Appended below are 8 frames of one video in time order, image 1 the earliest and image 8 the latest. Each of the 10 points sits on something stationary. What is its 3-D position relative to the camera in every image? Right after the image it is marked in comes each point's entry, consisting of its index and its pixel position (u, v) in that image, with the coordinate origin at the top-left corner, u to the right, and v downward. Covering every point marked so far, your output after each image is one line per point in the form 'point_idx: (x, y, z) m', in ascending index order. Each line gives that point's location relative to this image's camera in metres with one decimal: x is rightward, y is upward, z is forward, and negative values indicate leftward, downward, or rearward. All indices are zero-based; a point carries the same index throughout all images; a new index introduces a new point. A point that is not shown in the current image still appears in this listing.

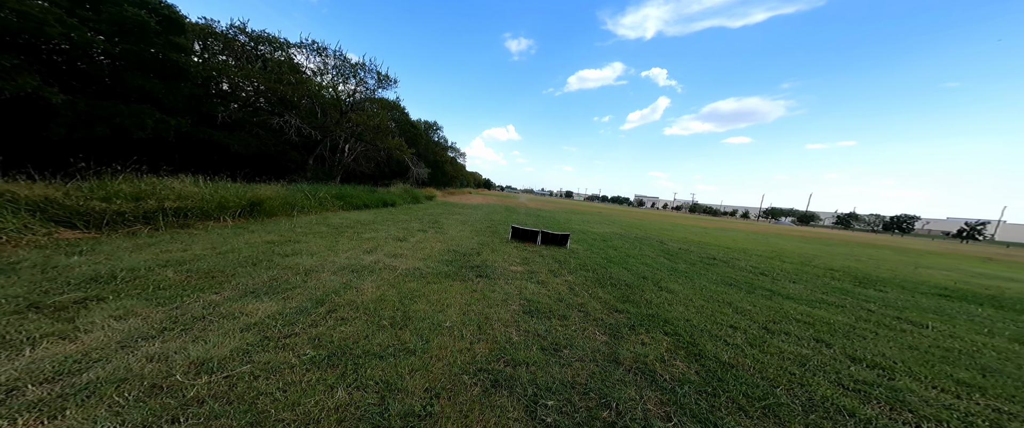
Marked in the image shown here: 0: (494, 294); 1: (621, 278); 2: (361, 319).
0: (-0.3, -1.2, +4.5) m
1: (+2.1, -1.2, +5.9) m
2: (-1.7, -1.1, +3.3) m
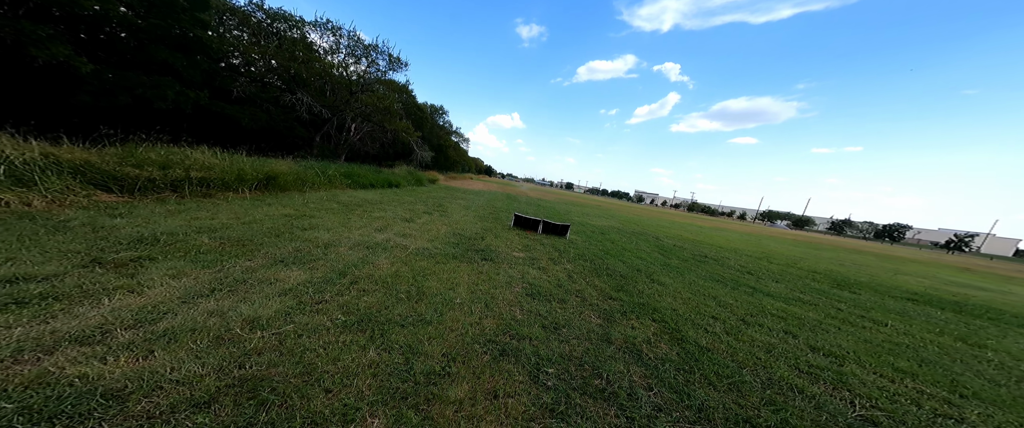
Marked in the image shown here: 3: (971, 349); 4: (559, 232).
0: (-0.2, -1.0, +4.9) m
1: (+2.2, -1.1, +6.3) m
2: (-1.6, -0.9, +3.6) m
3: (+6.0, -1.8, +4.0) m
4: (+1.3, -0.5, +8.7) m
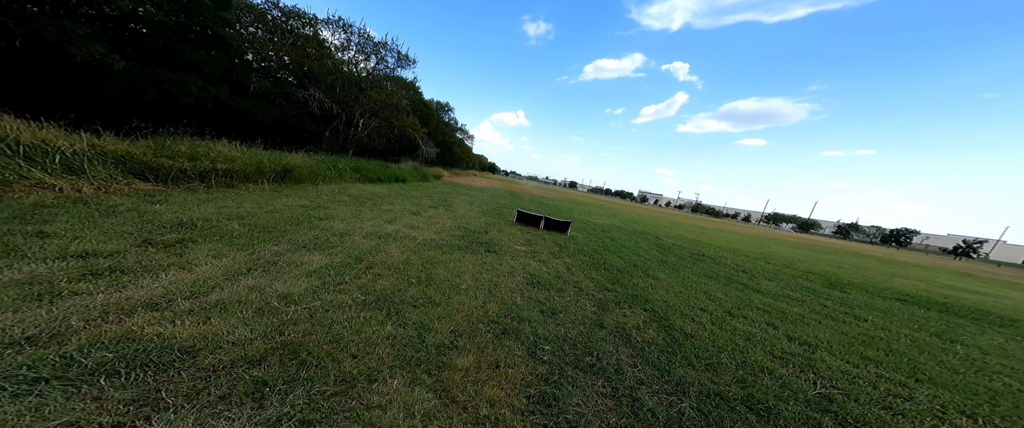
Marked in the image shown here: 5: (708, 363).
0: (-0.2, -0.9, +5.2) m
1: (+2.2, -1.1, +6.6) m
2: (-1.6, -0.8, +4.0) m
3: (+6.0, -1.8, +4.3) m
4: (+1.4, -0.4, +9.0) m
5: (+2.0, -1.5, +3.1) m
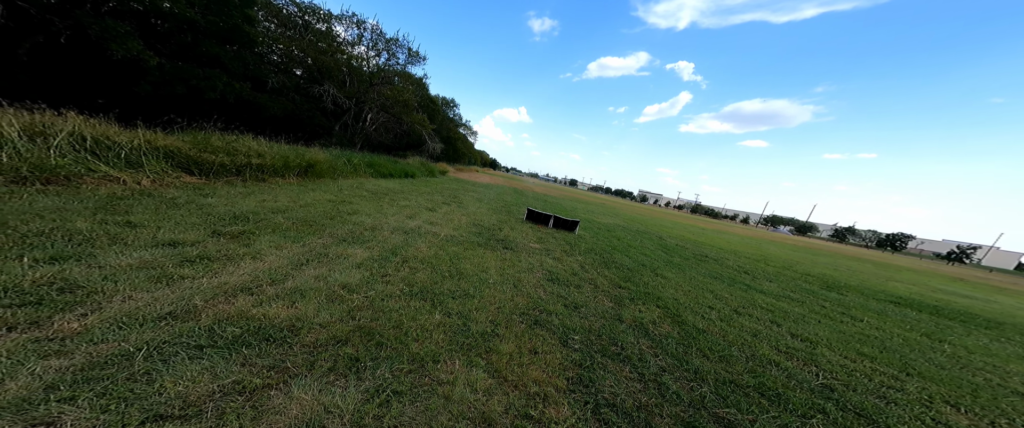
0: (+0.2, -0.9, +5.5) m
1: (+2.6, -1.1, +6.9) m
2: (-1.2, -0.8, +4.3) m
3: (+6.4, -2.0, +4.6) m
4: (+1.8, -0.4, +9.3) m
5: (+2.3, -1.6, +3.4) m
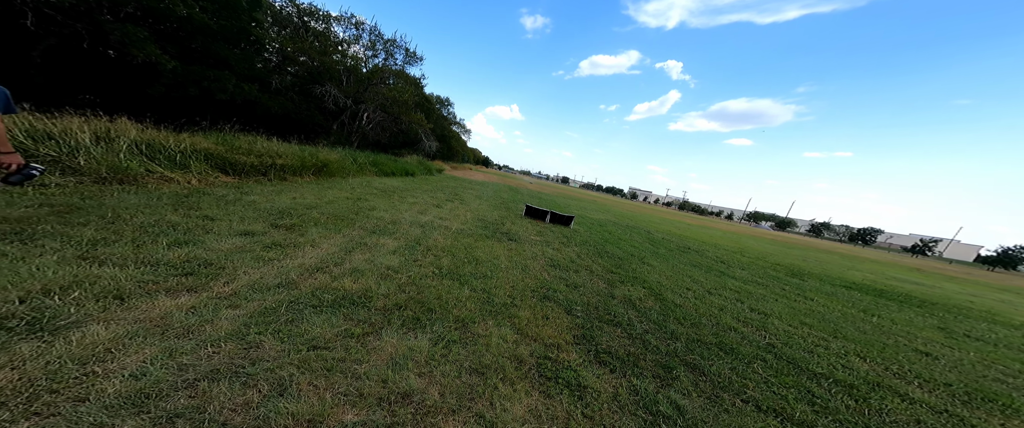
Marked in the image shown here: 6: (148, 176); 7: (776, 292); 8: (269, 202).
0: (+0.3, -0.8, +6.3) m
1: (+2.6, -1.0, +7.8) m
2: (-1.0, -0.7, +5.0) m
3: (+6.5, -1.9, +5.6) m
4: (+1.8, -0.3, +10.1) m
5: (+2.5, -1.5, +4.3) m
6: (-5.4, +0.6, +4.5) m
7: (+5.5, -1.6, +6.4) m
8: (-4.1, +0.2, +5.1) m
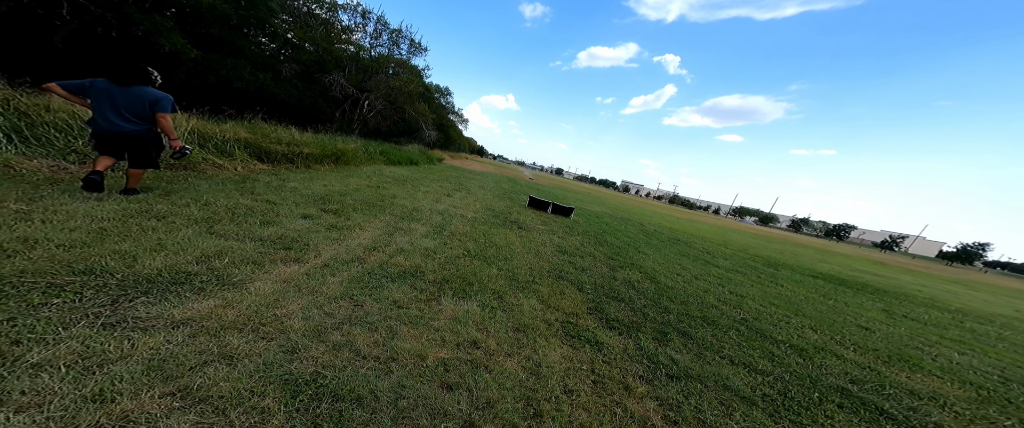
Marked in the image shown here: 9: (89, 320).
0: (+0.5, -0.6, +6.9) m
1: (+2.8, -0.8, +8.5) m
2: (-0.8, -0.5, +5.6) m
3: (+6.8, -1.8, +6.5) m
4: (+1.9, 0.0, +10.8) m
5: (+2.8, -1.4, +5.0) m
6: (-5.1, +0.8, +5.0) m
7: (+5.8, -1.5, +7.3) m
8: (-3.8, +0.5, +5.6) m
9: (-2.5, -0.6, +1.8) m
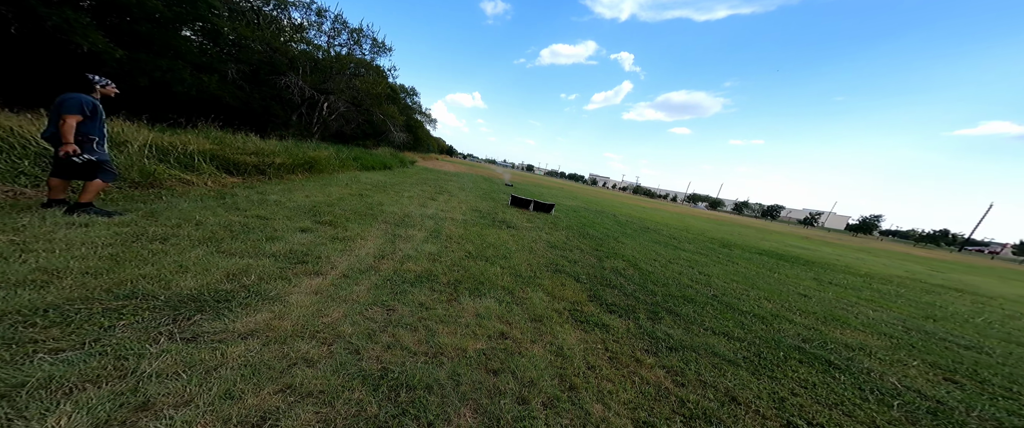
0: (+0.3, -0.5, +7.3) m
1: (+2.5, -0.6, +9.1) m
2: (-0.8, -0.6, +5.8) m
3: (+6.6, -1.4, +7.5) m
4: (+1.3, +0.2, +11.2) m
5: (+2.8, -1.3, +5.6) m
6: (-5.2, +0.5, +4.7) m
7: (+5.5, -1.2, +8.1) m
8: (-3.9, +0.2, +5.5) m
9: (-2.2, -0.8, +1.9) m
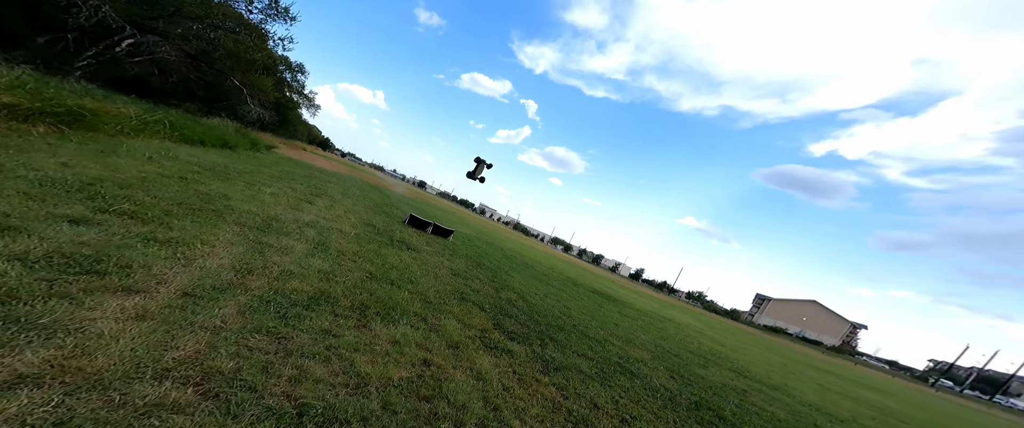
0: (-2.0, -1.1, +7.2) m
1: (-0.7, -1.6, +9.6) m
2: (-2.5, -0.8, +5.4) m
3: (+3.5, -3.1, +9.6) m
4: (-2.6, -0.7, +11.3) m
5: (+0.8, -2.2, +6.4) m
6: (-5.9, +1.1, +2.9) m
7: (+2.3, -2.7, +9.8) m
8: (-5.1, +0.5, +4.1) m
9: (-2.3, -0.6, +1.3) m
